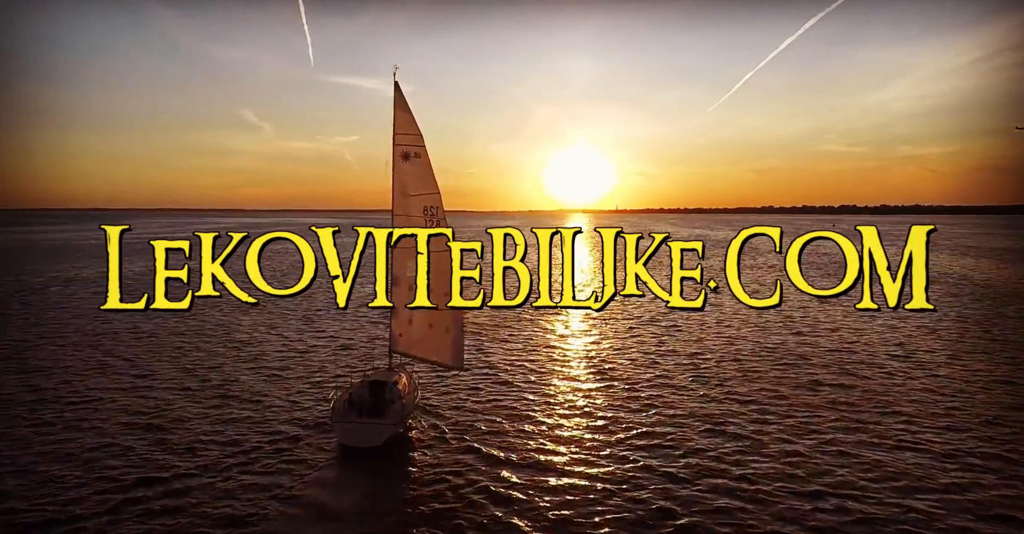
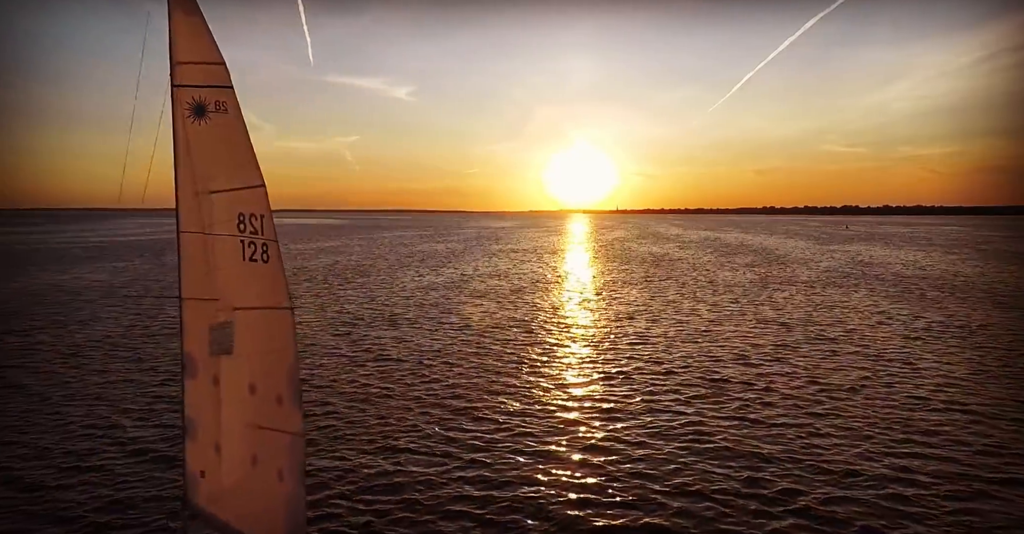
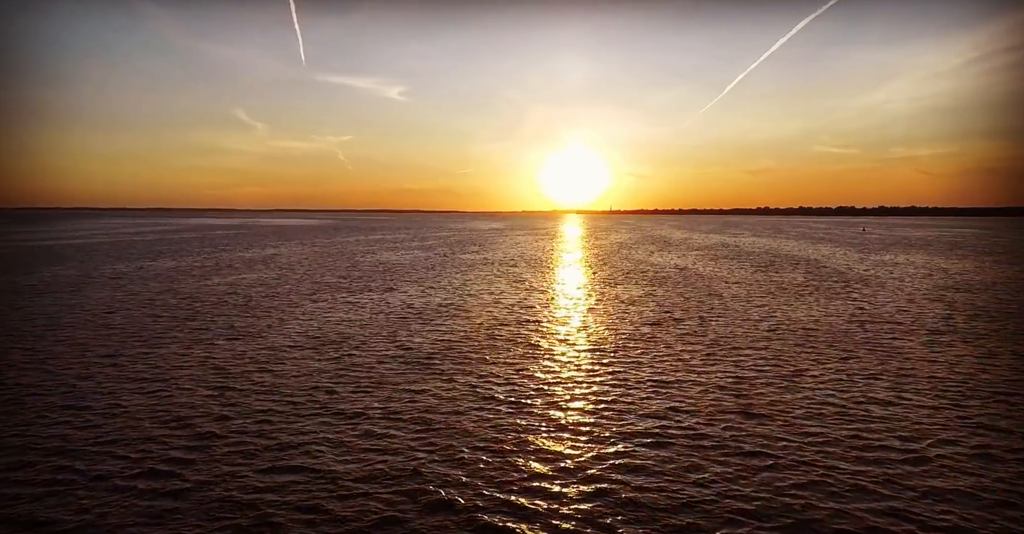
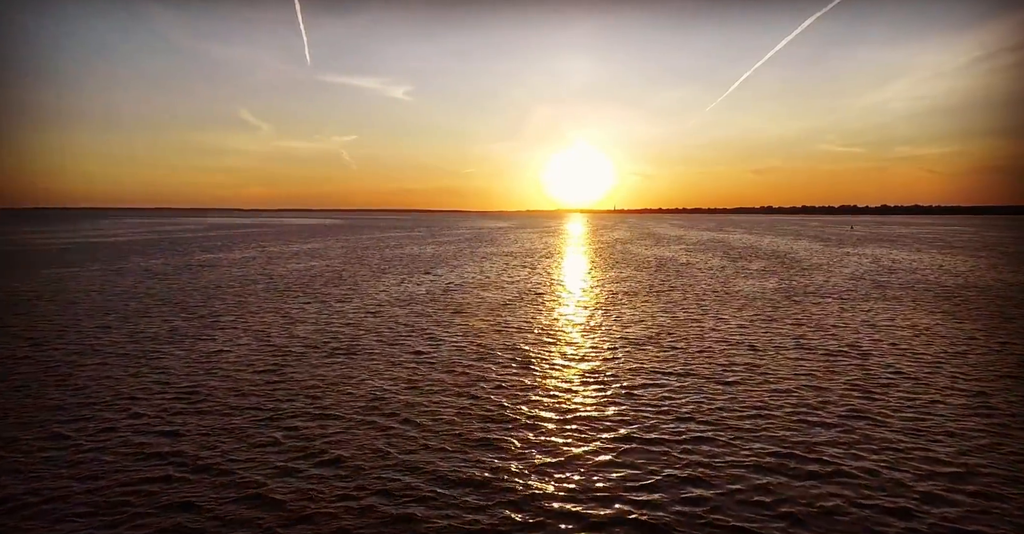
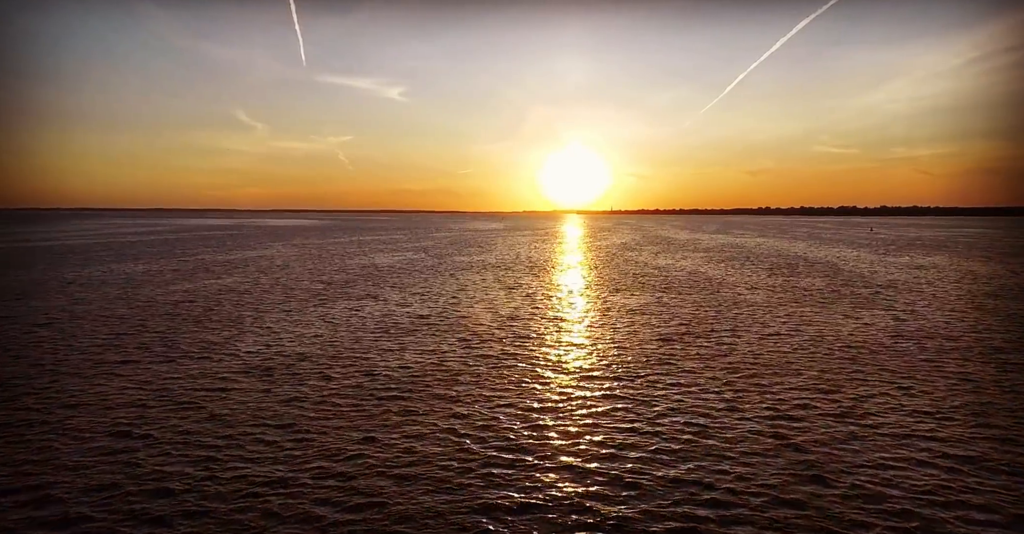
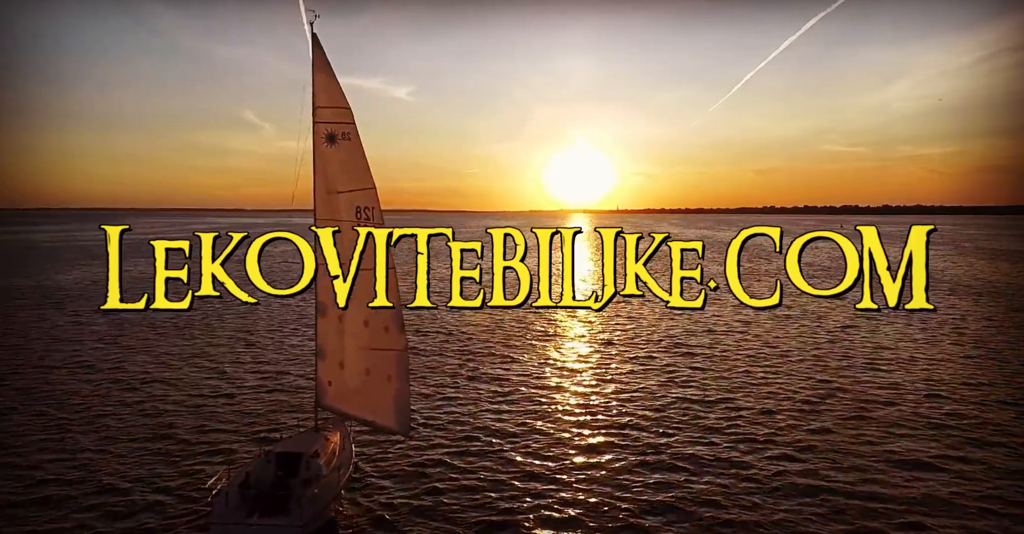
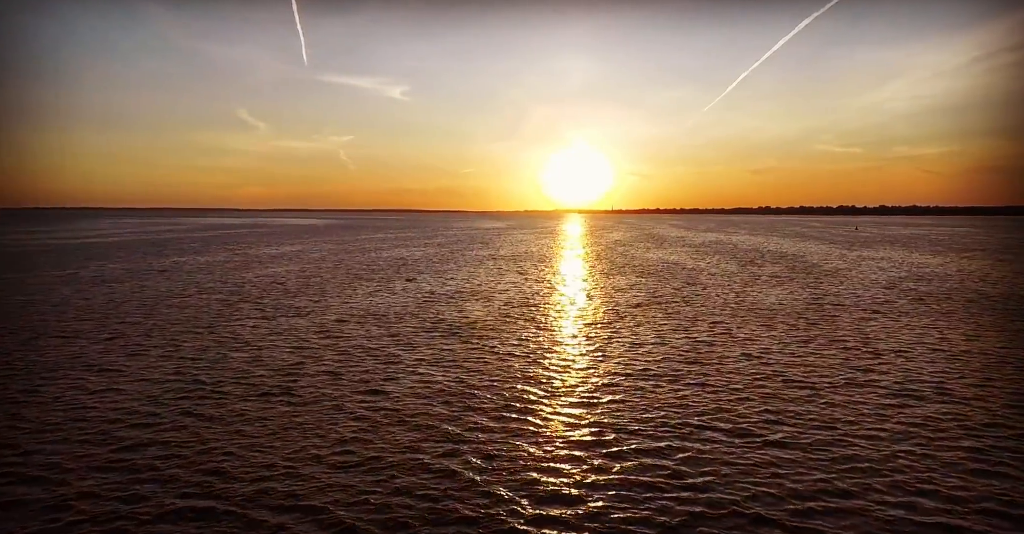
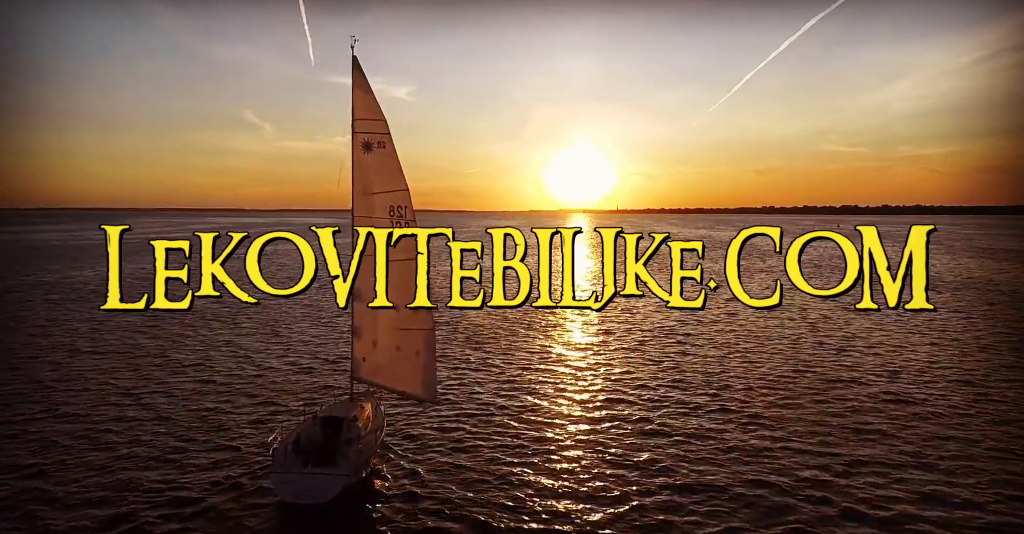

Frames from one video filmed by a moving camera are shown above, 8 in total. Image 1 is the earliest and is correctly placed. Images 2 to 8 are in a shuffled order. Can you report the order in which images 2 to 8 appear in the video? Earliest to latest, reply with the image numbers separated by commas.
8, 6, 2, 4, 7, 3, 5
